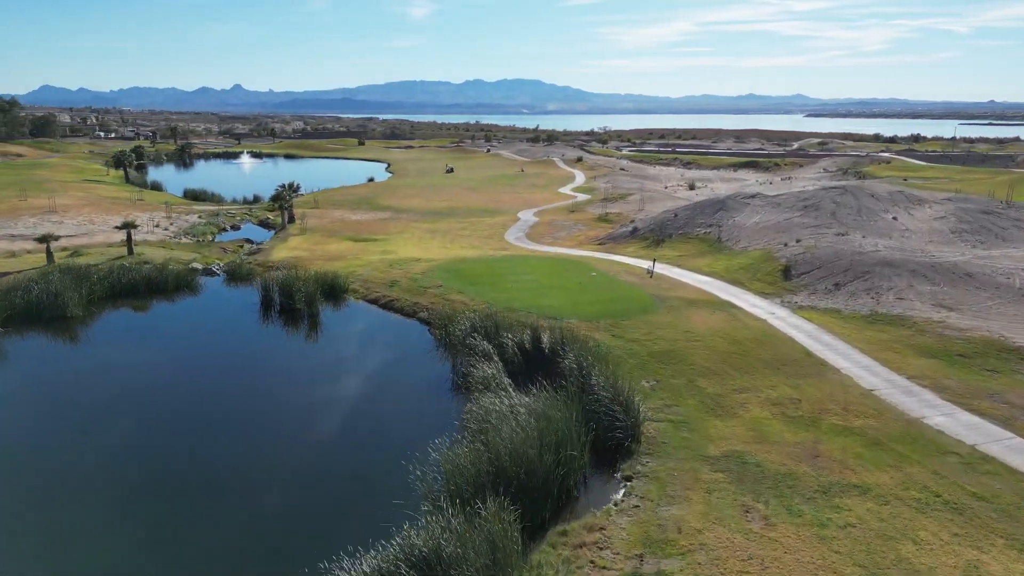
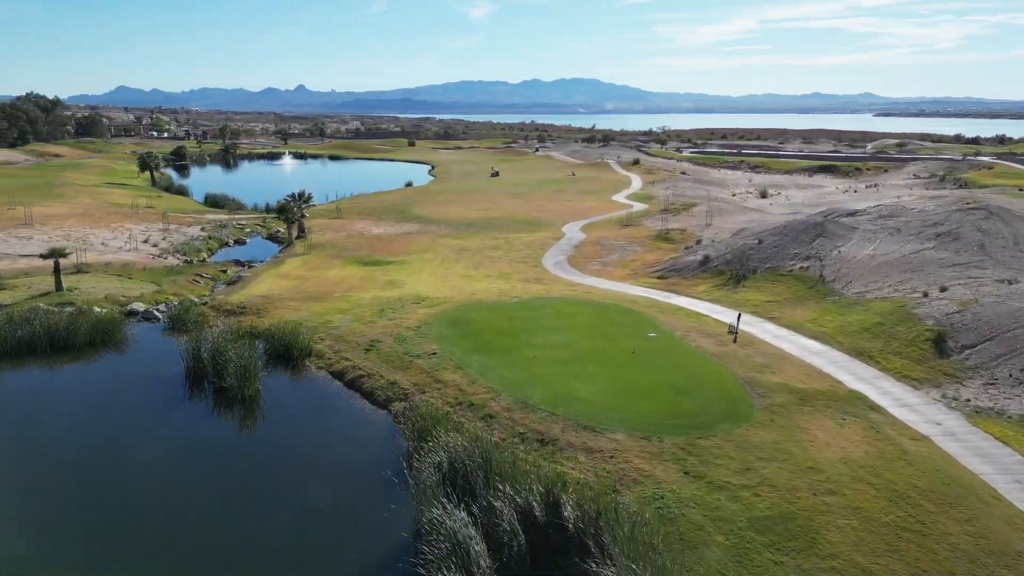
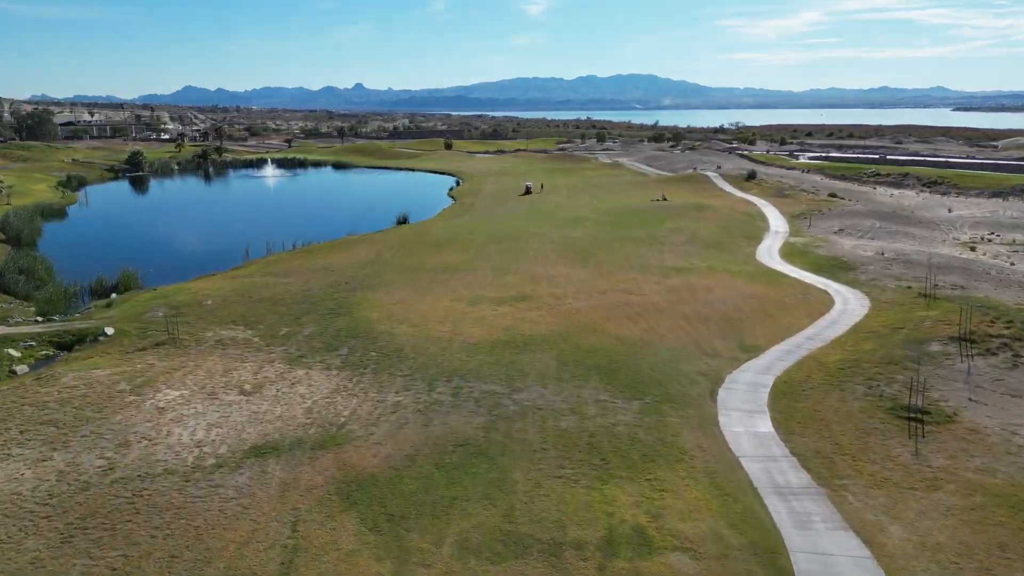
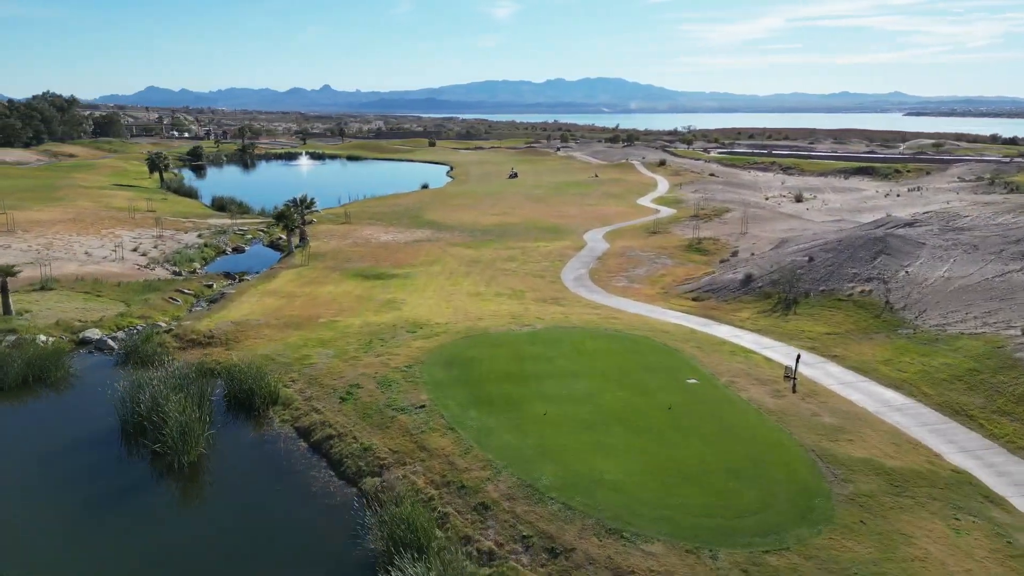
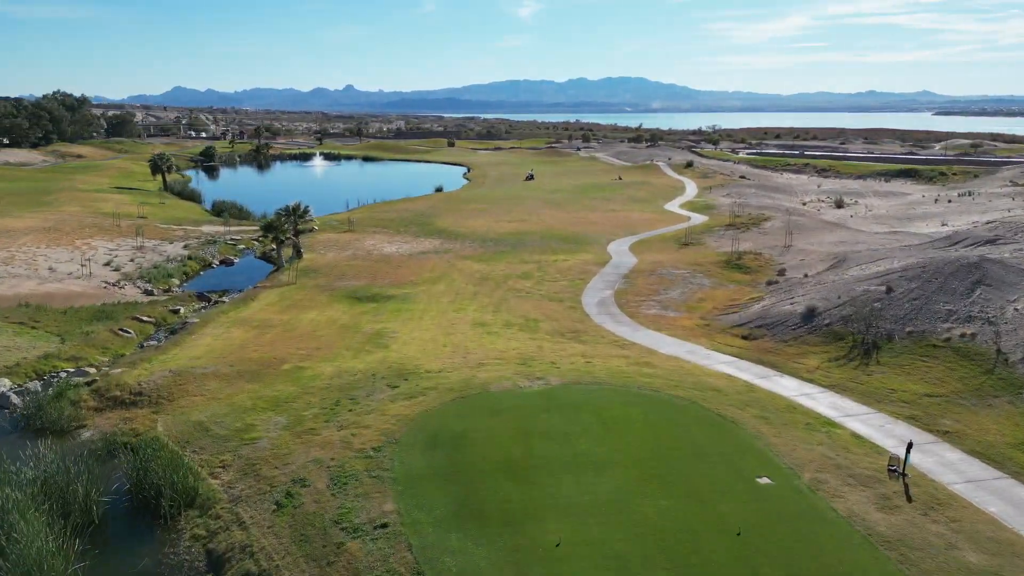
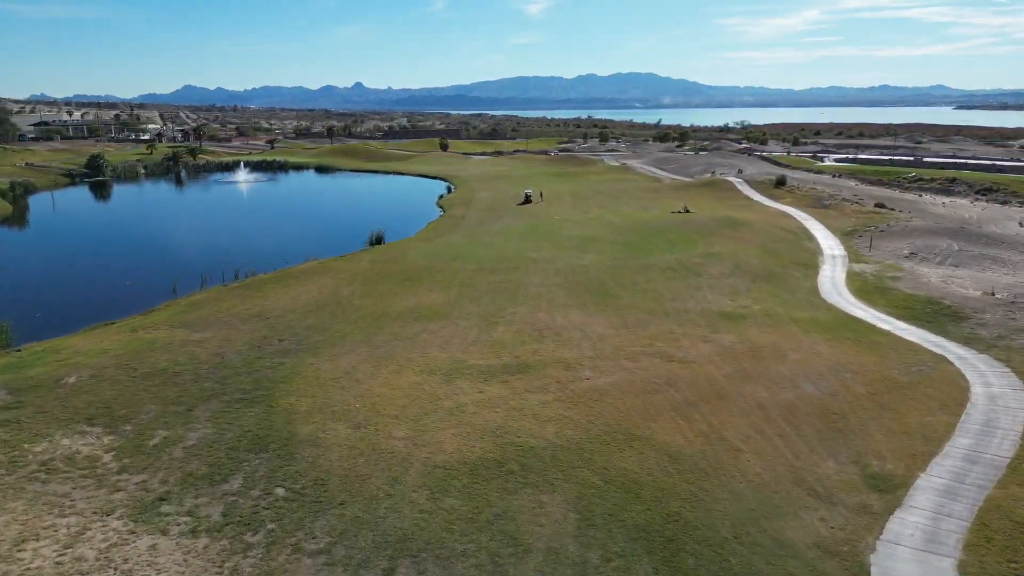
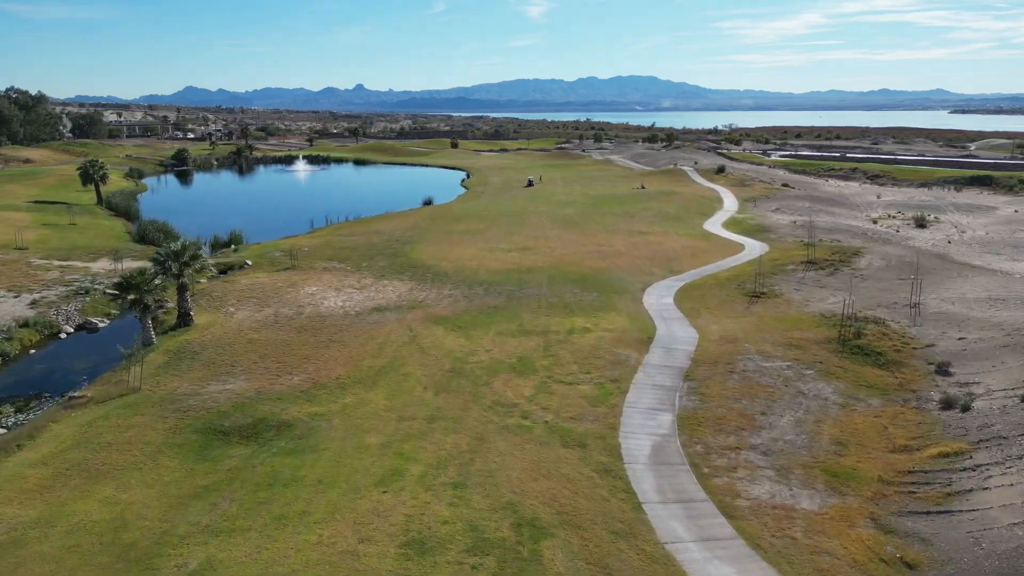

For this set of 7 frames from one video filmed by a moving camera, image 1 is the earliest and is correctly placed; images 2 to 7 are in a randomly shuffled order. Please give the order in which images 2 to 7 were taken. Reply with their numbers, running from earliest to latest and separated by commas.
2, 4, 5, 7, 3, 6
